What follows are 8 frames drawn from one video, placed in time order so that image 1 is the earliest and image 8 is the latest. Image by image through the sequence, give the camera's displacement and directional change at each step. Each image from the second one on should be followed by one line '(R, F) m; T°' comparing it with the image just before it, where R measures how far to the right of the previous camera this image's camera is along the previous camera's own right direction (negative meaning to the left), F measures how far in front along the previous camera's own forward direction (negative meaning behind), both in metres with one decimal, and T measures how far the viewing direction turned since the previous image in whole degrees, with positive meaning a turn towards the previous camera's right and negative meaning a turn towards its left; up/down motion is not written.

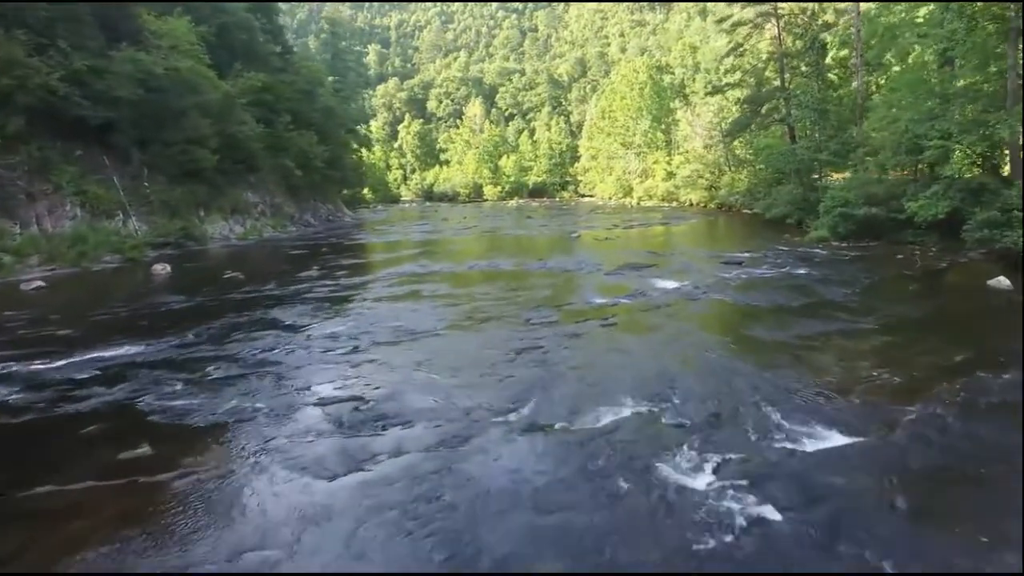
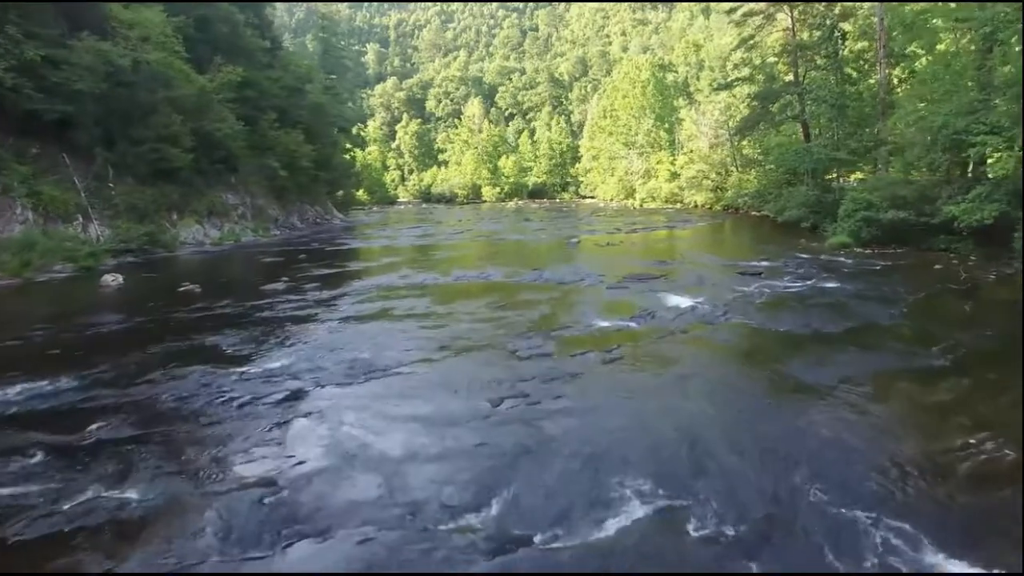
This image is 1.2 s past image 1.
(+0.1, +1.8) m; 0°
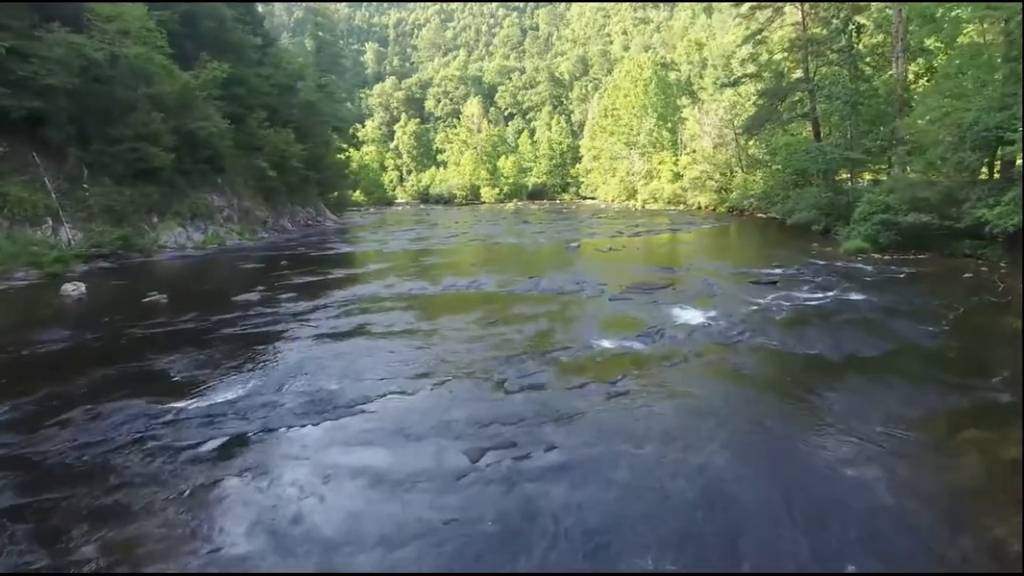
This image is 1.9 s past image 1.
(+0.1, +1.1) m; 0°
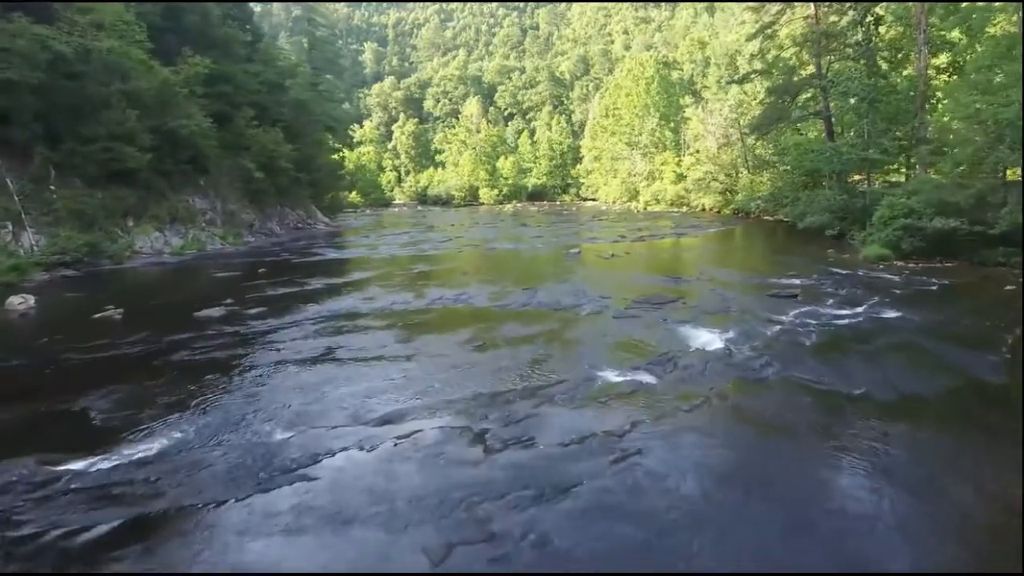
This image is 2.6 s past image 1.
(+0.1, +1.3) m; 0°
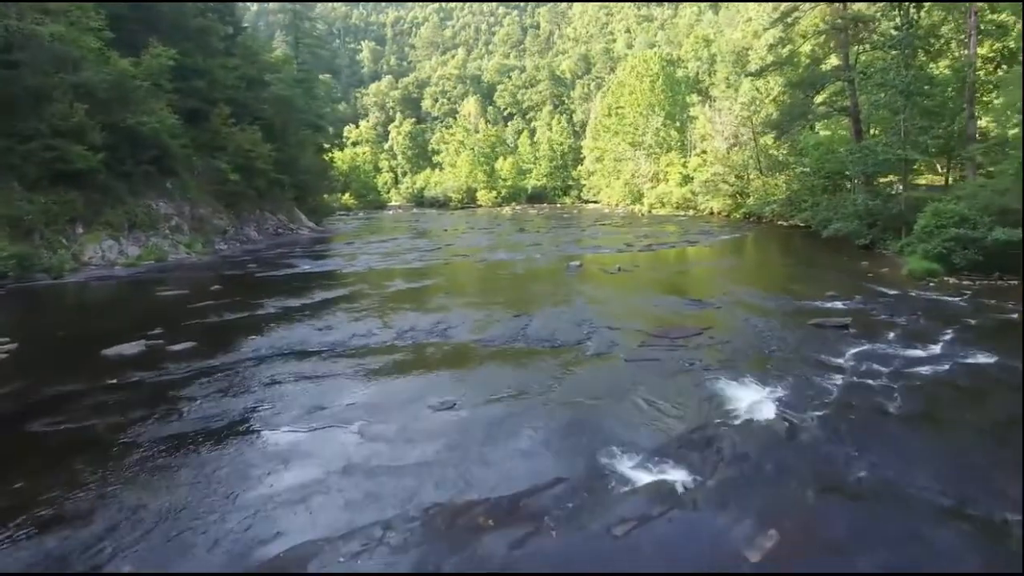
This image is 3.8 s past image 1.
(+0.1, +2.3) m; 0°
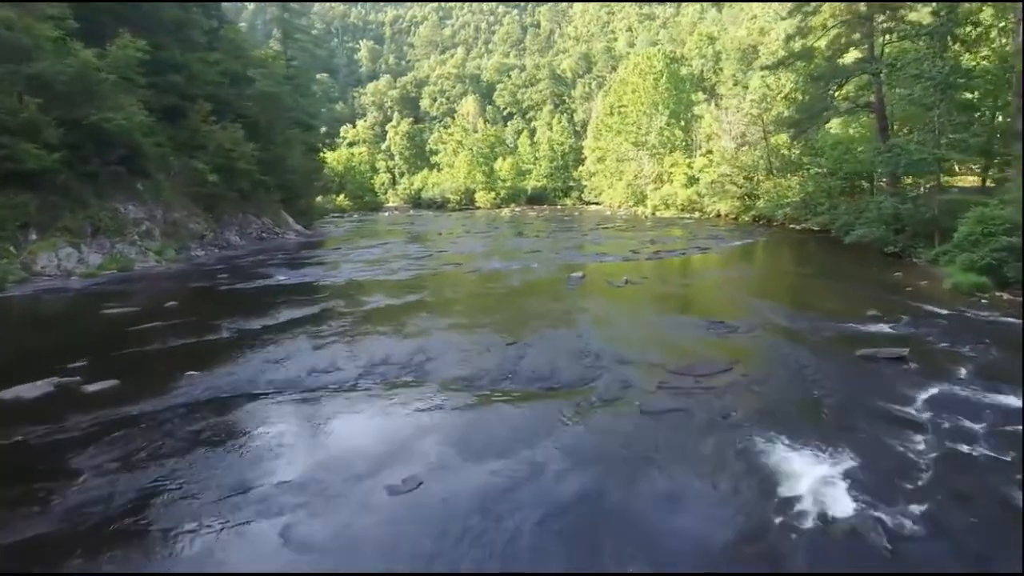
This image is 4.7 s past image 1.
(+0.1, +1.7) m; 0°
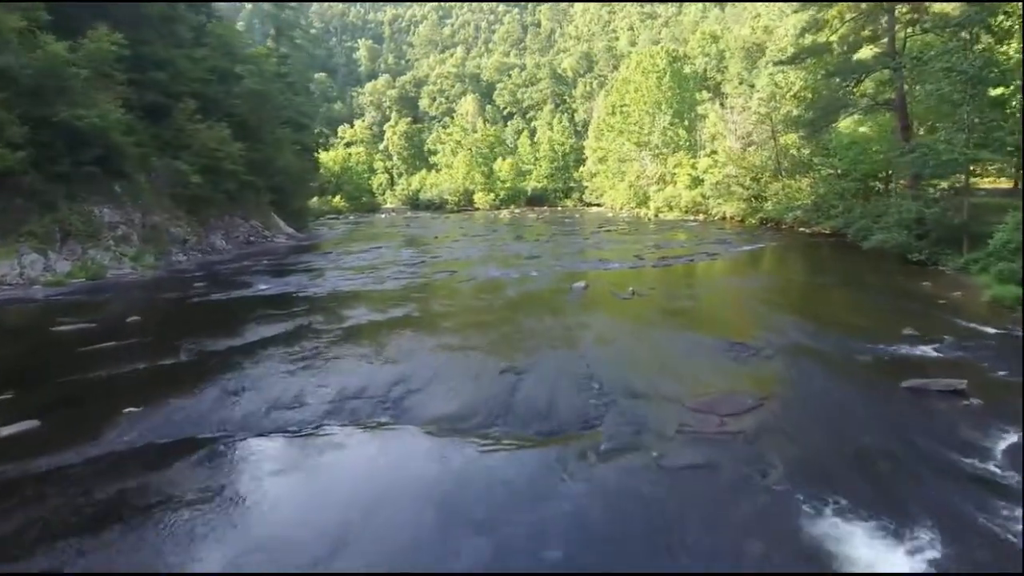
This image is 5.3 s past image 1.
(0.0, +1.2) m; 0°
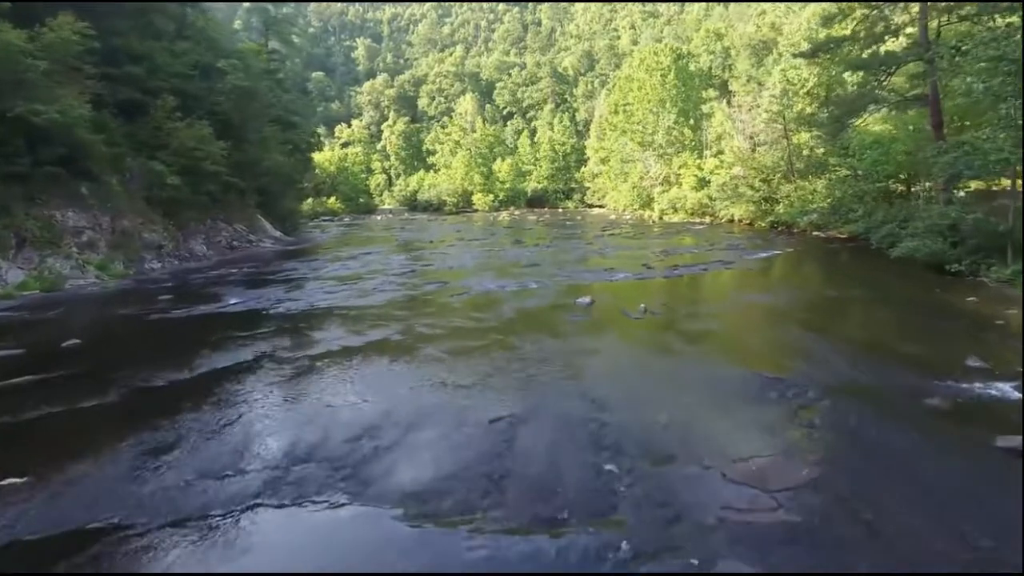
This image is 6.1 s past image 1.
(0.0, +1.6) m; 0°
